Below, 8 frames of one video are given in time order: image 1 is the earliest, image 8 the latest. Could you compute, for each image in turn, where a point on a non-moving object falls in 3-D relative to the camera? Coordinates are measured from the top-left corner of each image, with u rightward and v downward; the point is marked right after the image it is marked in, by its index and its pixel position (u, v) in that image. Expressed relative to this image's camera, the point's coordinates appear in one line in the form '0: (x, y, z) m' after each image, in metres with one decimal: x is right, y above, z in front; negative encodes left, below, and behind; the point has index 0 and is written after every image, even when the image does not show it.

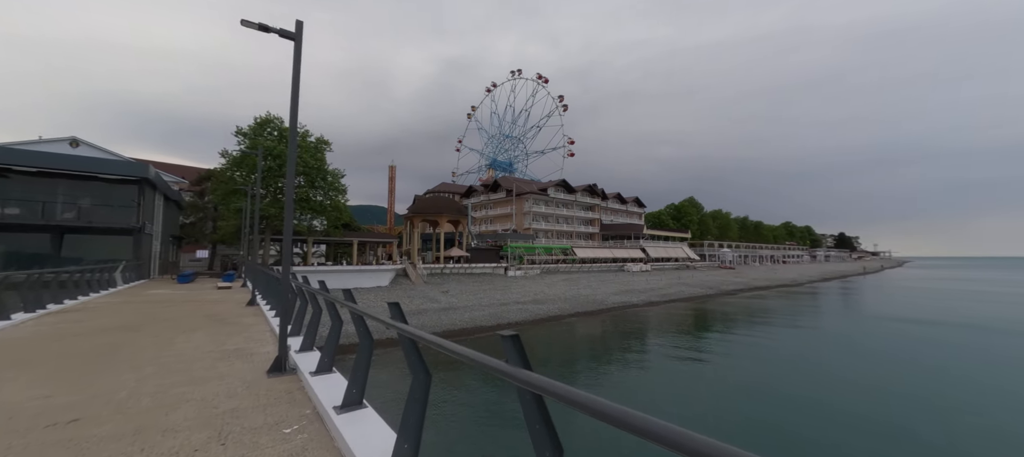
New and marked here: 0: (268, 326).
0: (-4.2, -1.7, +6.7) m
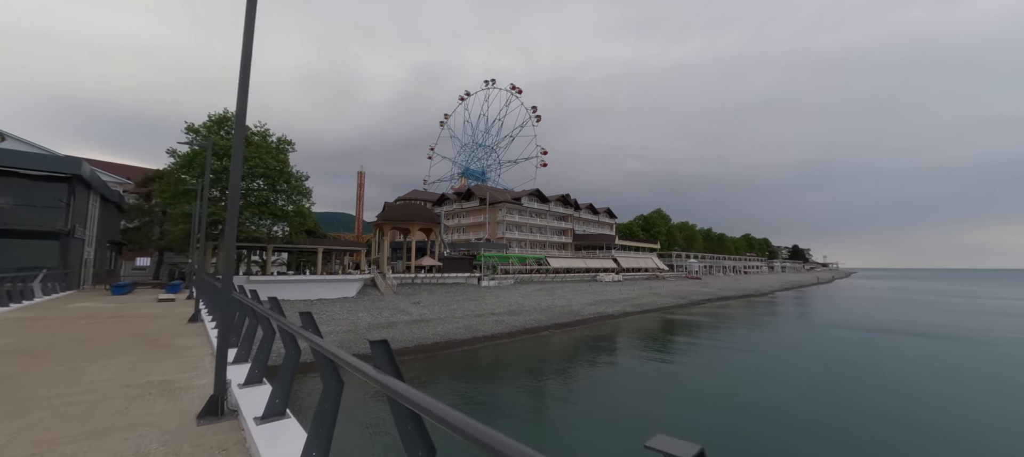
0: (-4.3, -1.8, +5.6) m
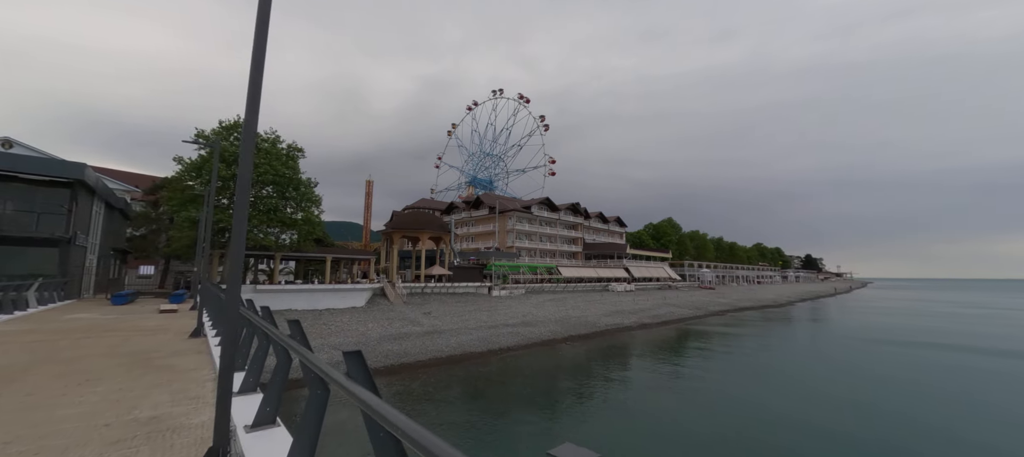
0: (-3.7, -1.8, +4.8) m
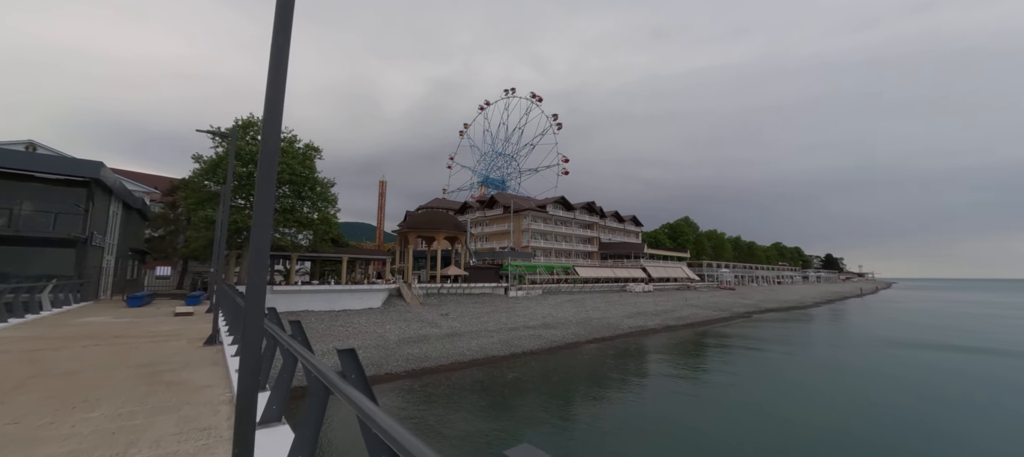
0: (-3.0, -1.7, +4.1) m
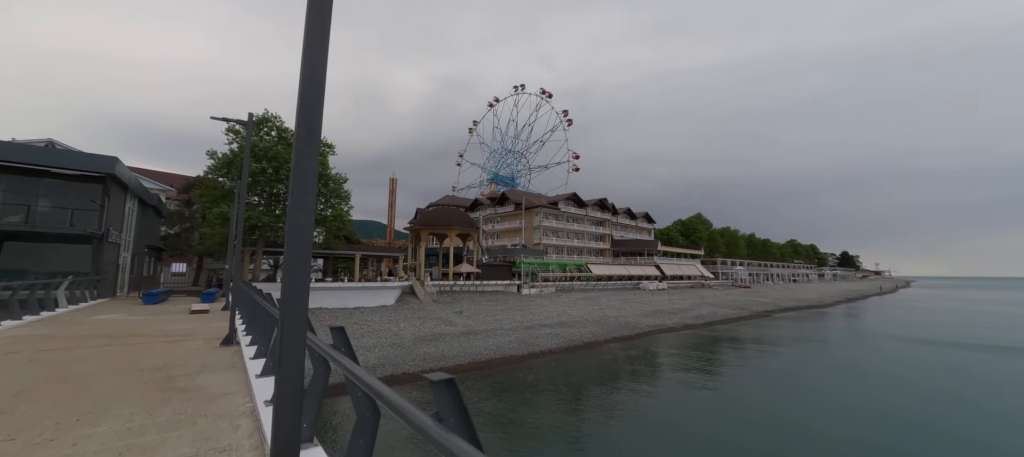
0: (-2.5, -1.6, +3.7) m
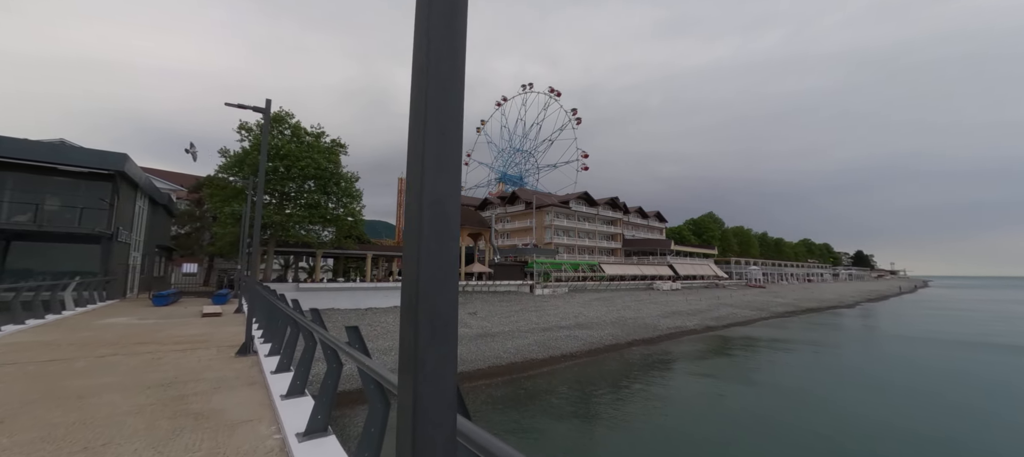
0: (-1.8, -1.6, +3.0) m
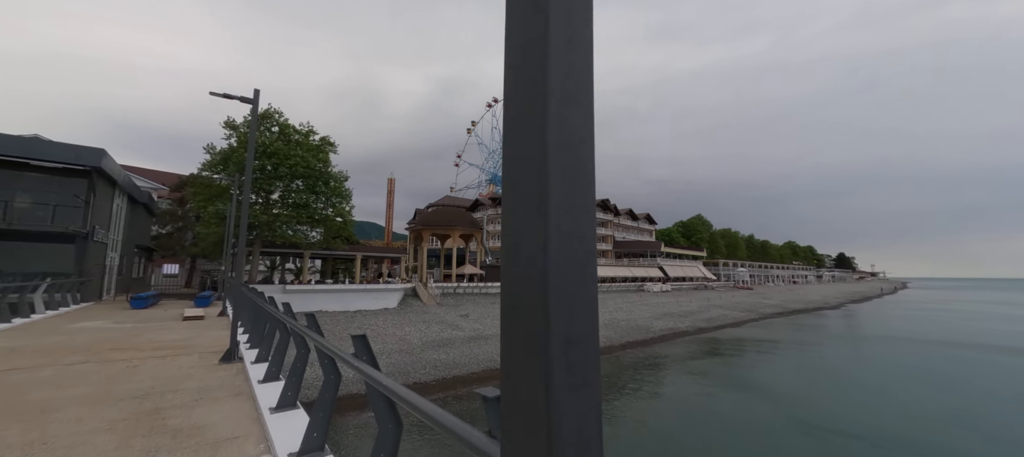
0: (-1.7, -1.5, +2.7) m
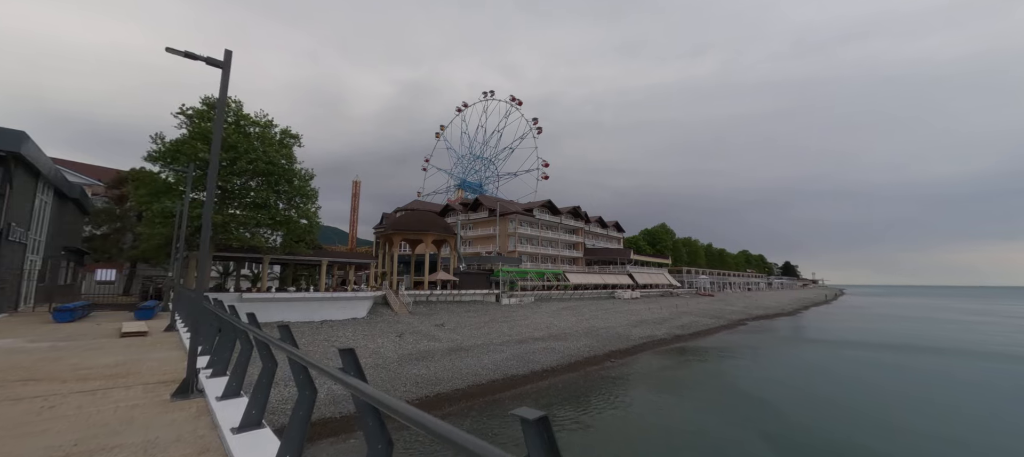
0: (-1.0, -1.5, +1.7) m
